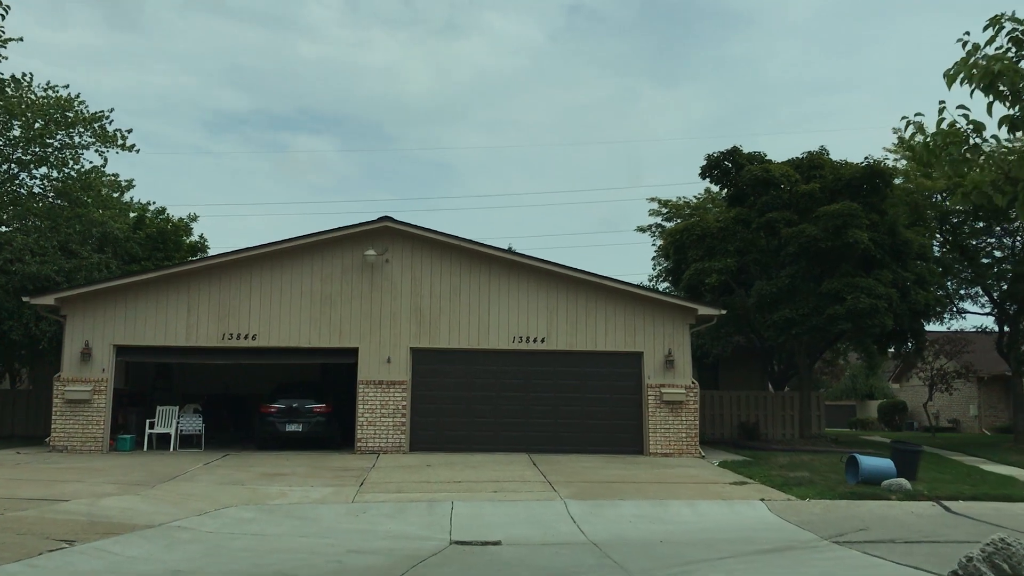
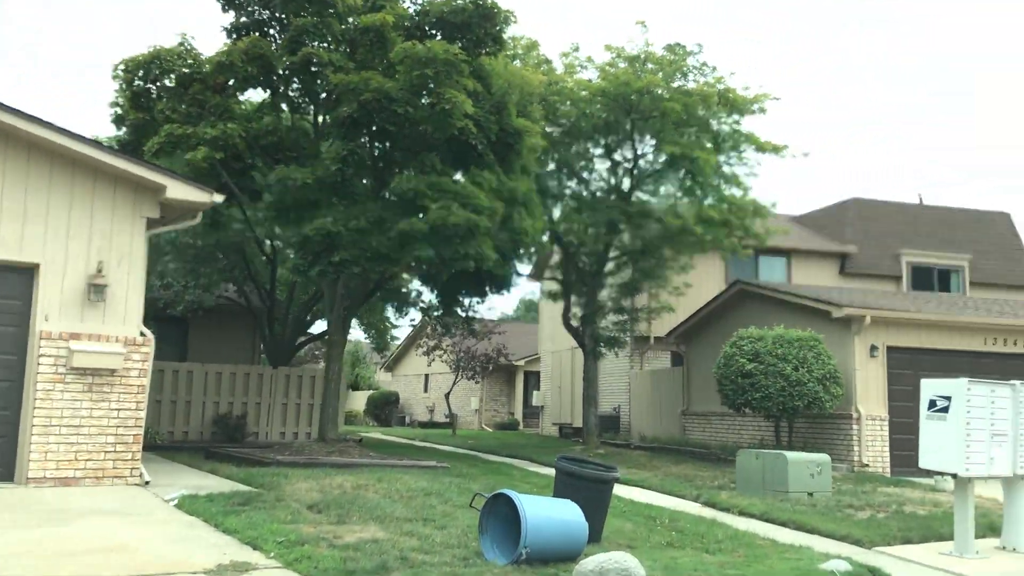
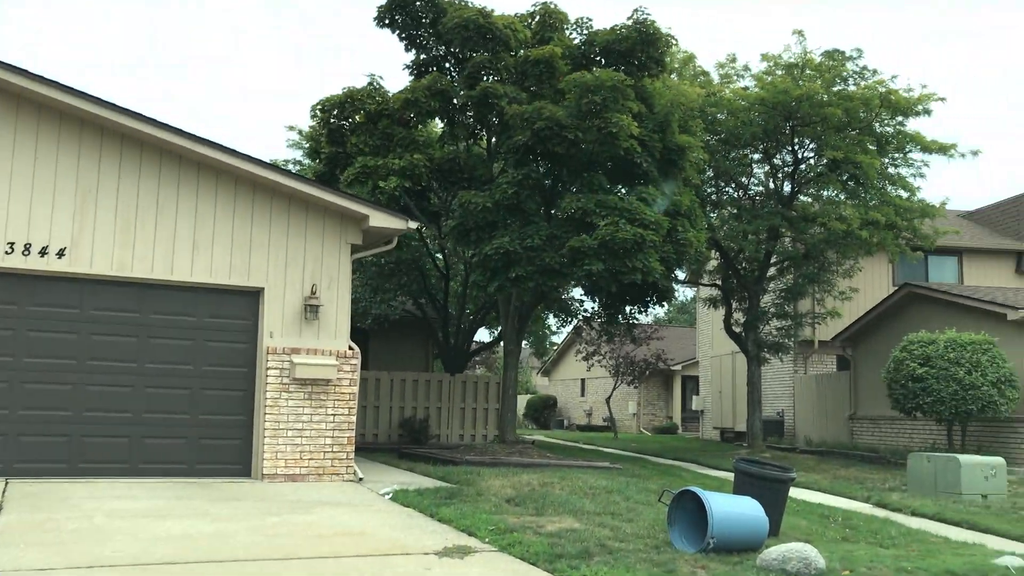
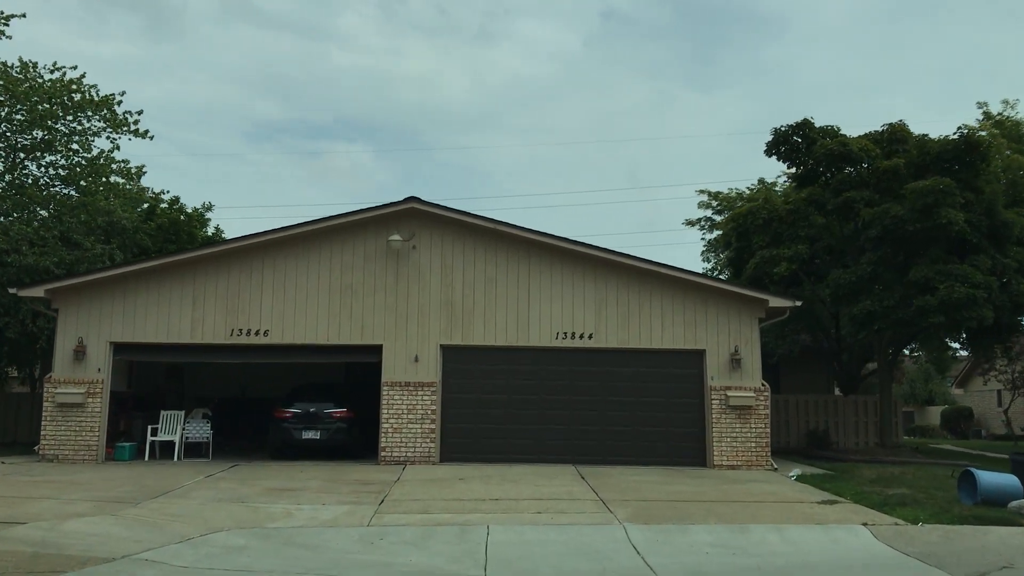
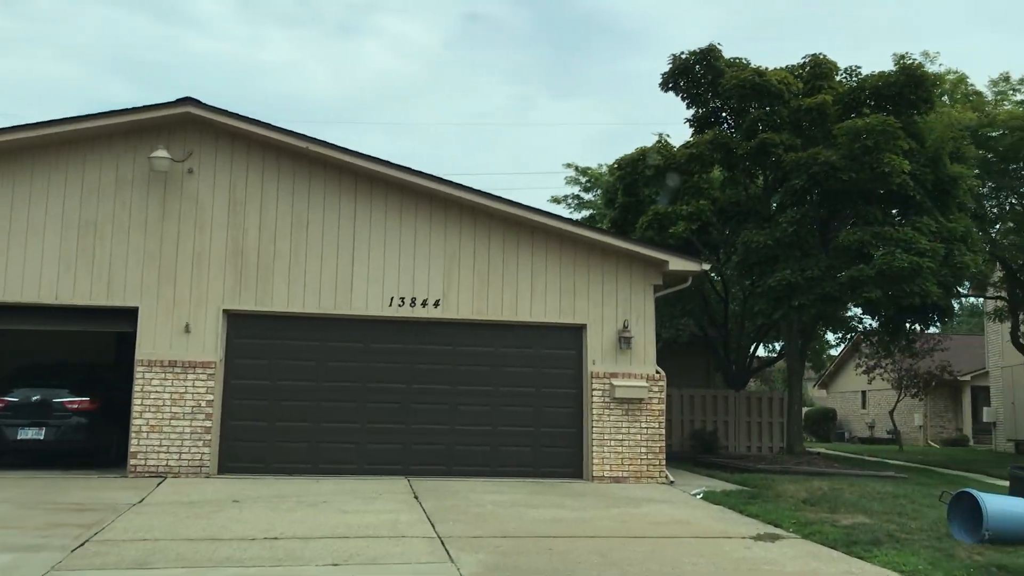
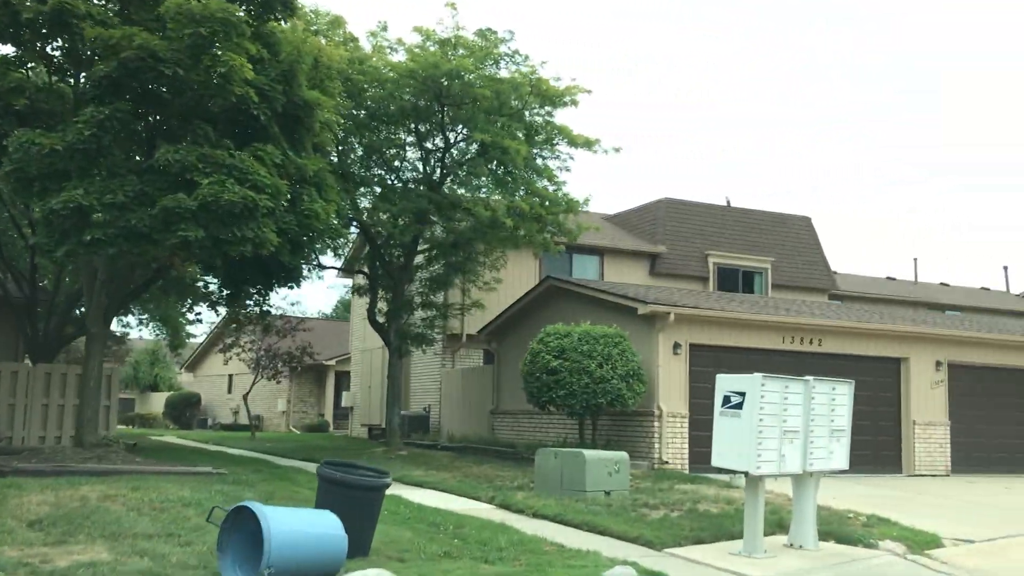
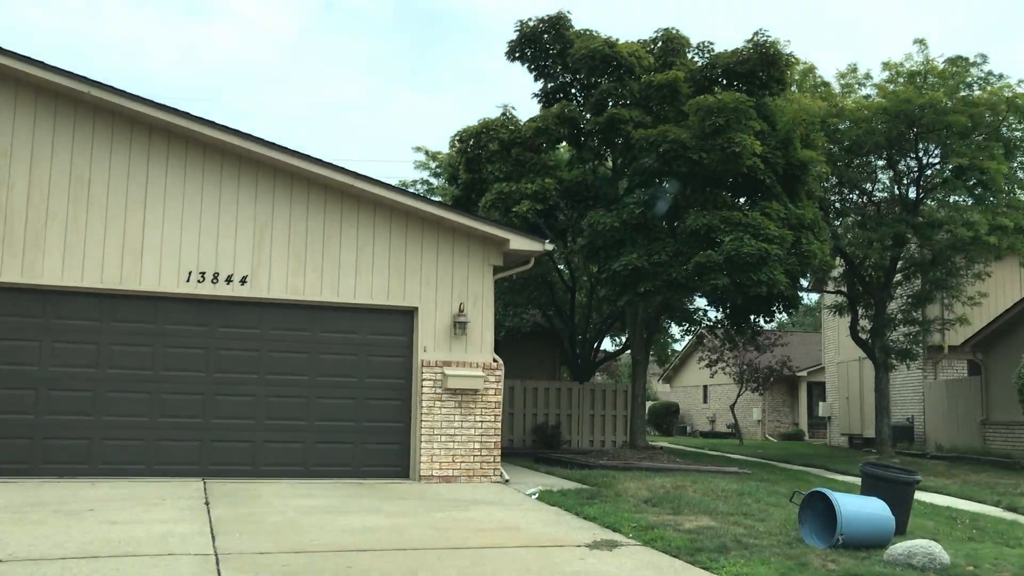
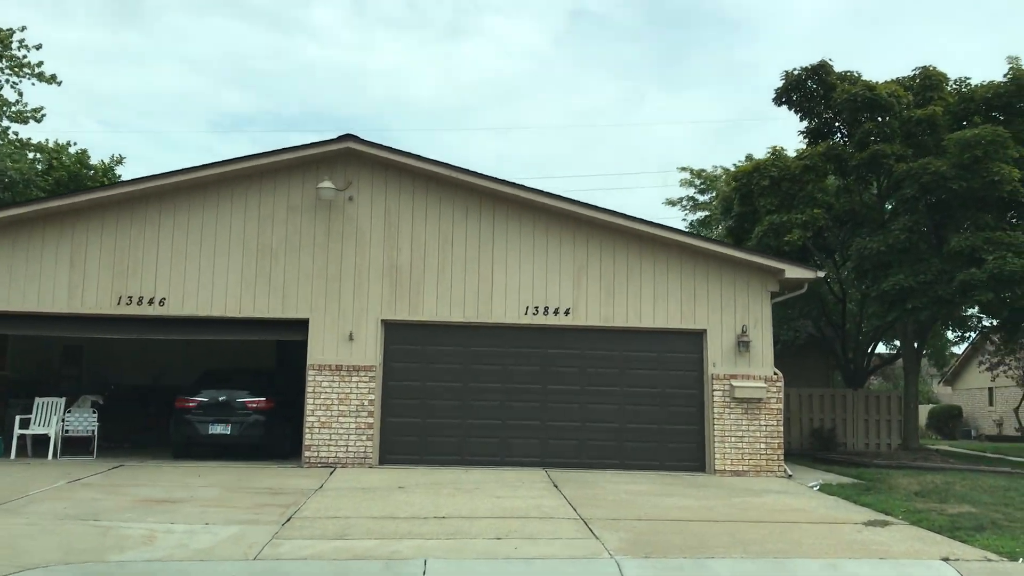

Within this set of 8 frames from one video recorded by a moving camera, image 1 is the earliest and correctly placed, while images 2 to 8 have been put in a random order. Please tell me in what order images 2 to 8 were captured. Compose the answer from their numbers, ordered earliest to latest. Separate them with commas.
4, 8, 5, 7, 3, 2, 6
